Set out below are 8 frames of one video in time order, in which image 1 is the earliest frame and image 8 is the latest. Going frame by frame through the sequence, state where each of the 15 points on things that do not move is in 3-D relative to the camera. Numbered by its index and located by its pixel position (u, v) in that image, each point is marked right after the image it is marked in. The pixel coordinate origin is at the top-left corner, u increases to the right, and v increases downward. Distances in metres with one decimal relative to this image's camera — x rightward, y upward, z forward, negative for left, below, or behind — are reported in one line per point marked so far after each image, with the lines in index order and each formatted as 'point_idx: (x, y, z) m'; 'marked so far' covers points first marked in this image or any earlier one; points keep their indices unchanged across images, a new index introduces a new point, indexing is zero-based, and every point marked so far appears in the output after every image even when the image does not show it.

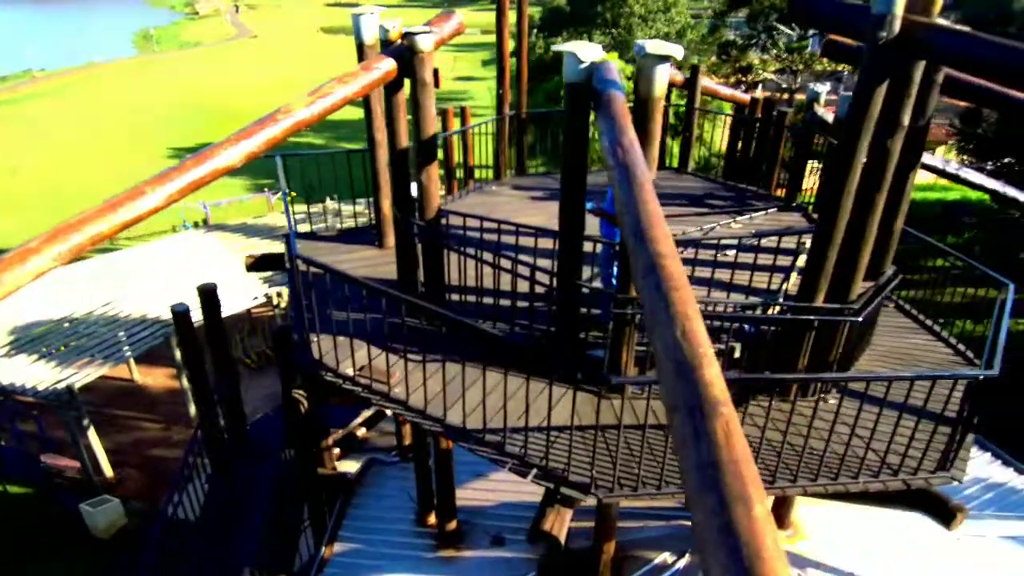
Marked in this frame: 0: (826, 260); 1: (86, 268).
0: (+1.9, +0.2, +4.3) m
1: (-10.3, +0.5, +17.0) m
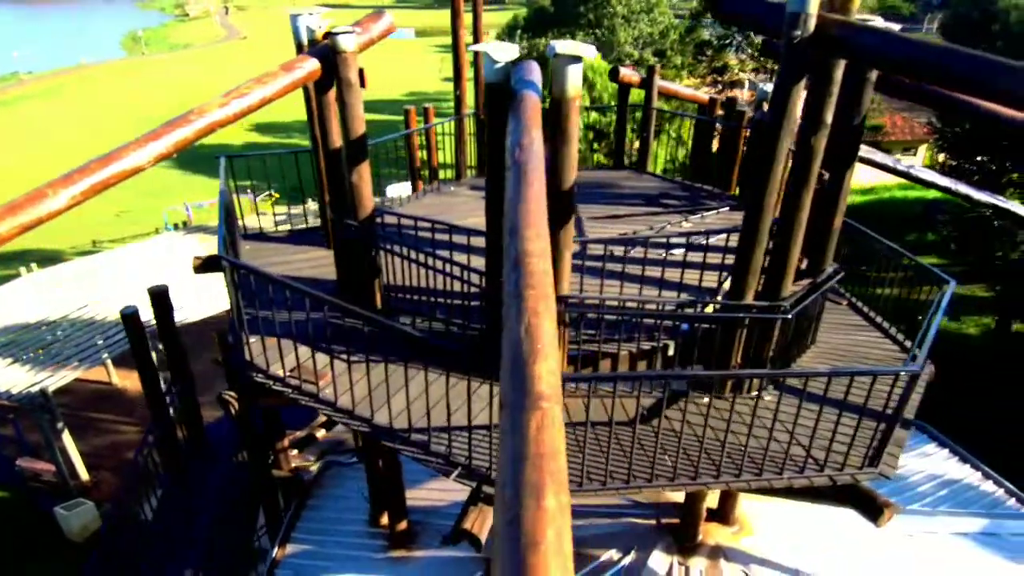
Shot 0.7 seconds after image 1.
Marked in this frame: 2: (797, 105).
0: (+1.5, +0.2, +4.3) m
1: (-10.8, +0.4, +16.9) m
2: (+1.6, +1.0, +4.0) m
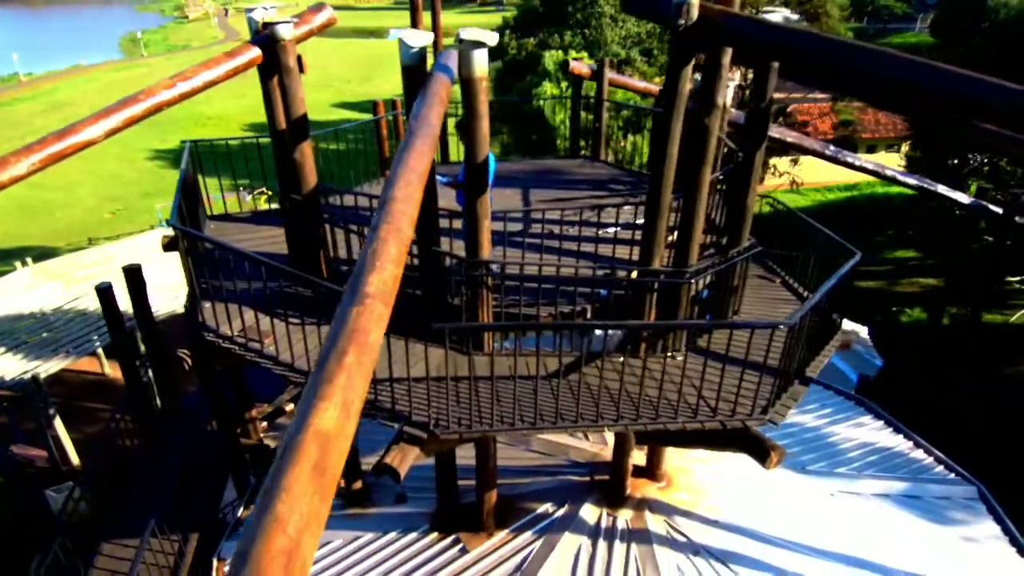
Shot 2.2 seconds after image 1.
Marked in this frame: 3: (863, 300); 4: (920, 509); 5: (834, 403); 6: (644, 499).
0: (+1.0, +0.4, +4.7) m
1: (-11.2, +0.6, +17.4) m
2: (+1.1, +1.3, +4.4) m
3: (+8.3, -0.3, +16.7) m
4: (+3.7, -2.0, +6.4) m
5: (+3.7, -1.3, +8.0) m
6: (+1.1, -1.7, +5.9) m
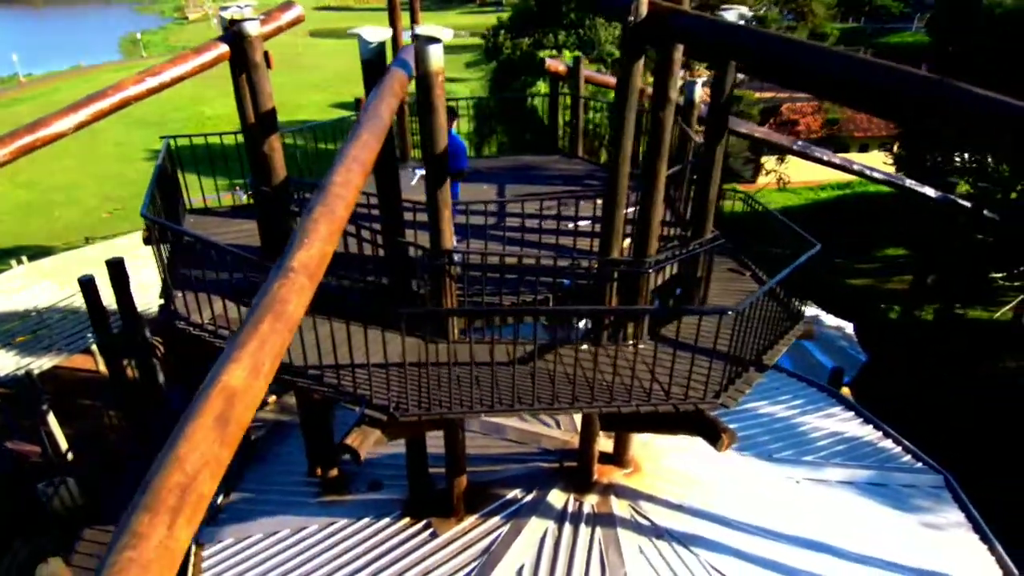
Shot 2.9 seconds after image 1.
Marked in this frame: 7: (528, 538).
0: (+0.7, +0.5, +4.9) m
1: (-11.5, +0.6, +17.6) m
2: (+0.8, +1.3, +4.6) m
3: (+8.1, -0.2, +16.9) m
4: (+3.5, -1.9, +6.6) m
5: (+3.4, -1.2, +8.2) m
6: (+0.8, -1.7, +6.0) m
7: (+0.1, -2.0, +5.6) m
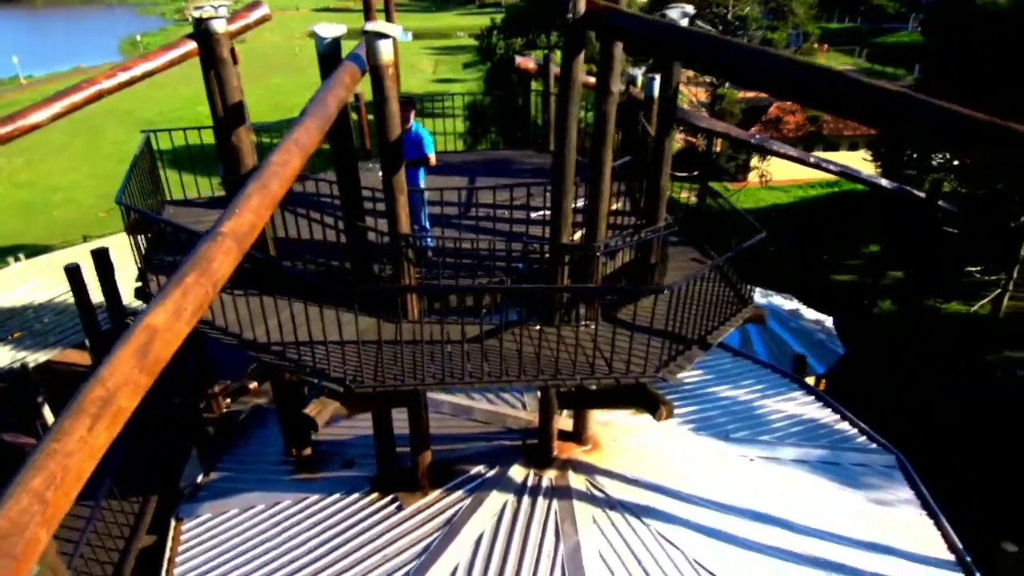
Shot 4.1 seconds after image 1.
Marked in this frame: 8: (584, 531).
0: (+0.4, +0.6, +5.2) m
1: (-11.8, +0.7, +17.9) m
2: (+0.5, +1.5, +4.9) m
3: (+7.8, -0.1, +17.1) m
4: (+3.1, -1.8, +6.8) m
5: (+3.1, -1.1, +8.5) m
6: (+0.5, -1.5, +6.3) m
7: (-0.2, -1.8, +5.9) m
8: (+0.6, -1.9, +5.7) m
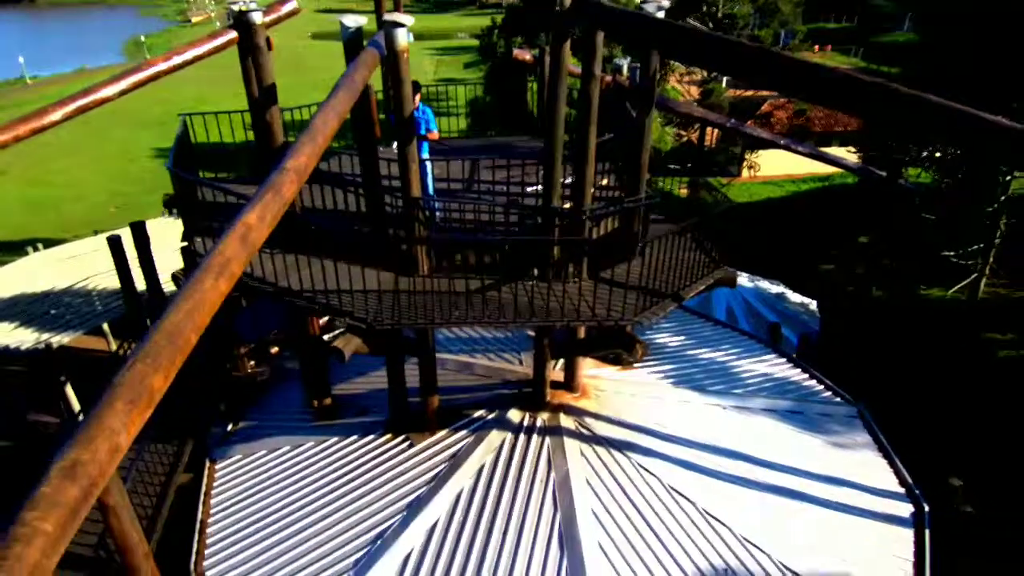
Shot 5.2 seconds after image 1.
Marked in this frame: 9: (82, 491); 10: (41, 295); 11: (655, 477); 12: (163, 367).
0: (+0.4, +1.0, +6.0) m
1: (-11.8, +1.1, +18.7) m
2: (+0.4, +1.8, +5.6) m
3: (+7.8, +0.3, +17.9) m
4: (+3.1, -1.4, +7.6) m
5: (+3.1, -0.7, +9.3) m
6: (+0.5, -1.2, +7.1) m
7: (-0.2, -1.5, +6.6) m
8: (+0.6, -1.6, +6.4) m
9: (-1.0, -0.5, +1.6) m
10: (-10.8, -0.2, +16.1) m
11: (+1.3, -1.7, +6.4) m
12: (-1.0, -0.2, +2.1) m
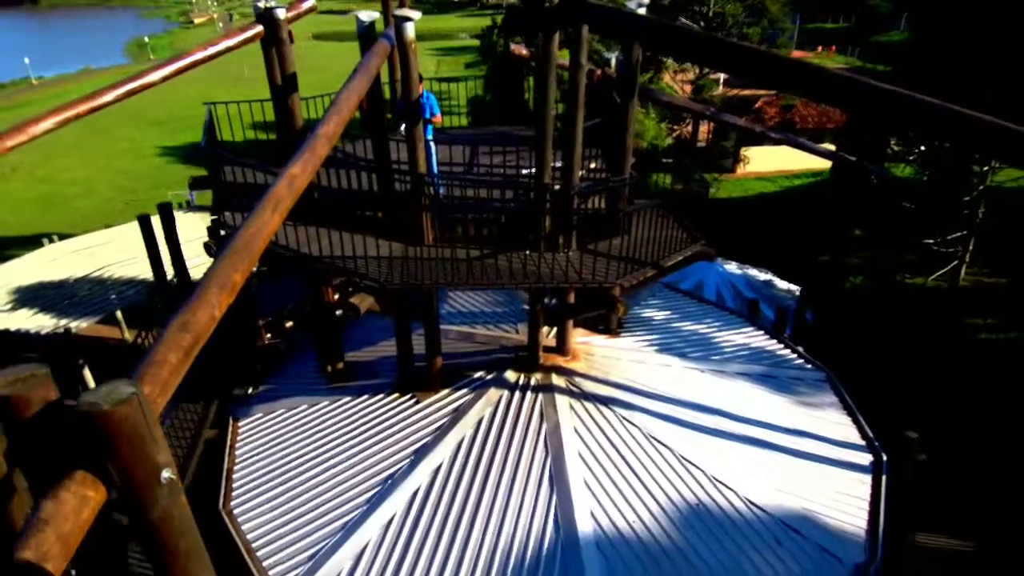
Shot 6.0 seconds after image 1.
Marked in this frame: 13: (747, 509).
0: (+0.3, +1.3, +6.7) m
1: (-11.8, +1.3, +19.4) m
2: (+0.4, +2.1, +6.3) m
3: (+7.7, +0.6, +18.6) m
4: (+3.1, -1.1, +8.3) m
5: (+3.0, -0.4, +10.0) m
6: (+0.4, -0.9, +7.8) m
7: (-0.3, -1.2, +7.3) m
8: (+0.5, -1.3, +7.1) m
9: (-1.1, -0.2, +2.3) m
10: (-10.9, +0.1, +16.8) m
11: (+1.3, -1.4, +7.1) m
12: (-1.1, +0.1, +2.8) m
13: (+2.2, -2.0, +6.5) m
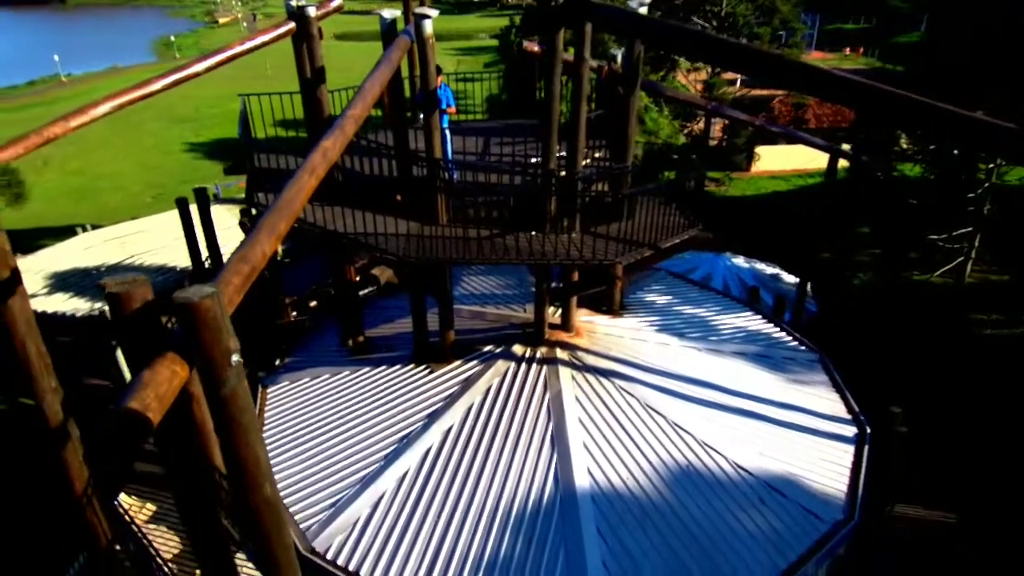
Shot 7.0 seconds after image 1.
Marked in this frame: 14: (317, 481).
0: (+0.4, +1.5, +7.2) m
1: (-11.4, +1.7, +20.3) m
2: (+0.5, +2.4, +6.9) m
3: (+8.1, +0.7, +19.0) m
4: (+3.2, -0.9, +8.8) m
5: (+3.2, -0.2, +10.4) m
6: (+0.5, -0.6, +8.3) m
7: (-0.2, -0.9, +7.9) m
8: (+0.6, -1.1, +7.7) m
9: (-1.1, +0.1, +2.9) m
10: (-10.5, +0.5, +17.7) m
11: (+1.3, -1.2, +7.6) m
12: (-1.1, +0.3, +3.4) m
13: (+2.2, -1.8, +7.0) m
14: (-2.0, -1.9, +7.1) m
